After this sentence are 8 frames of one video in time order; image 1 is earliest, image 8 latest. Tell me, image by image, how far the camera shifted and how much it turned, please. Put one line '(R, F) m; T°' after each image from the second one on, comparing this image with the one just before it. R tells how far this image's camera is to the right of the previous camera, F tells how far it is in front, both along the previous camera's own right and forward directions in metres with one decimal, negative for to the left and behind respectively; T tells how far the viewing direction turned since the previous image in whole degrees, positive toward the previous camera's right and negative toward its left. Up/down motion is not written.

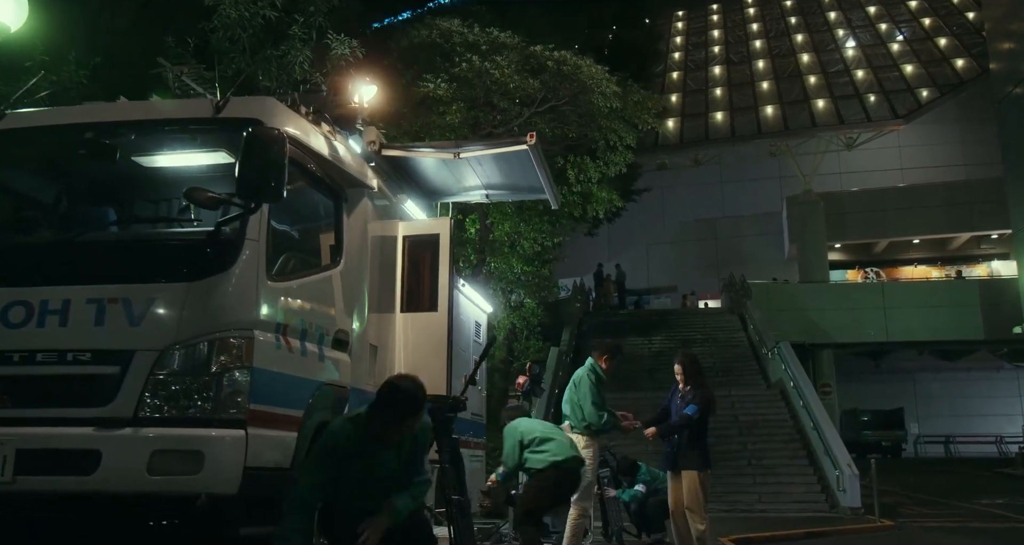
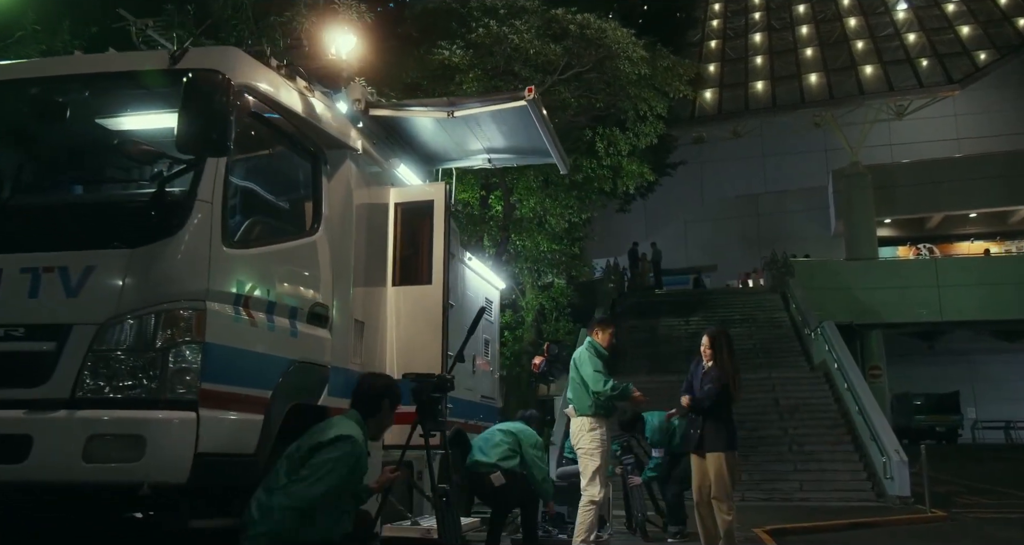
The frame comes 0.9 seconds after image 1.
(+0.4, +0.6) m; -3°
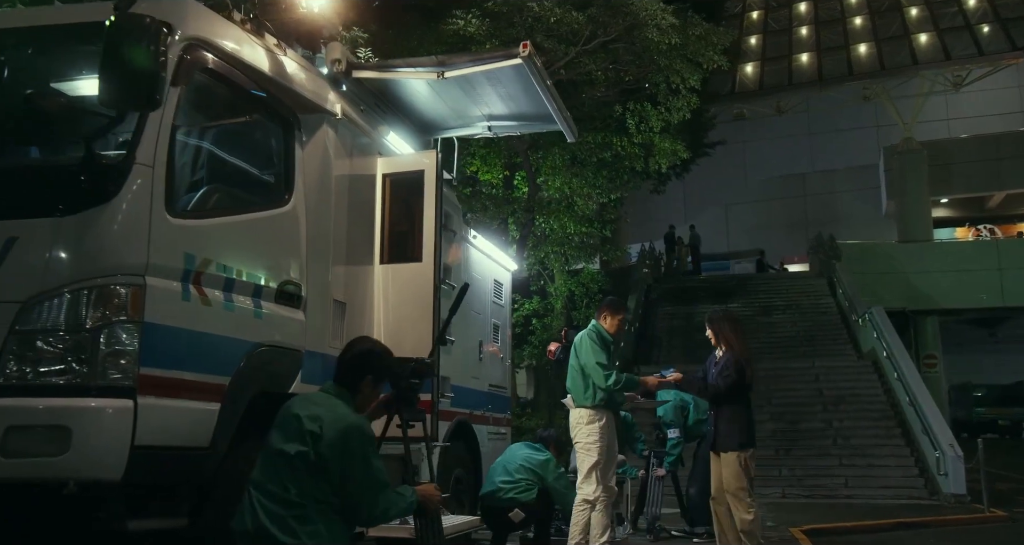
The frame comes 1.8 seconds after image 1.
(+0.4, +0.7) m; -3°
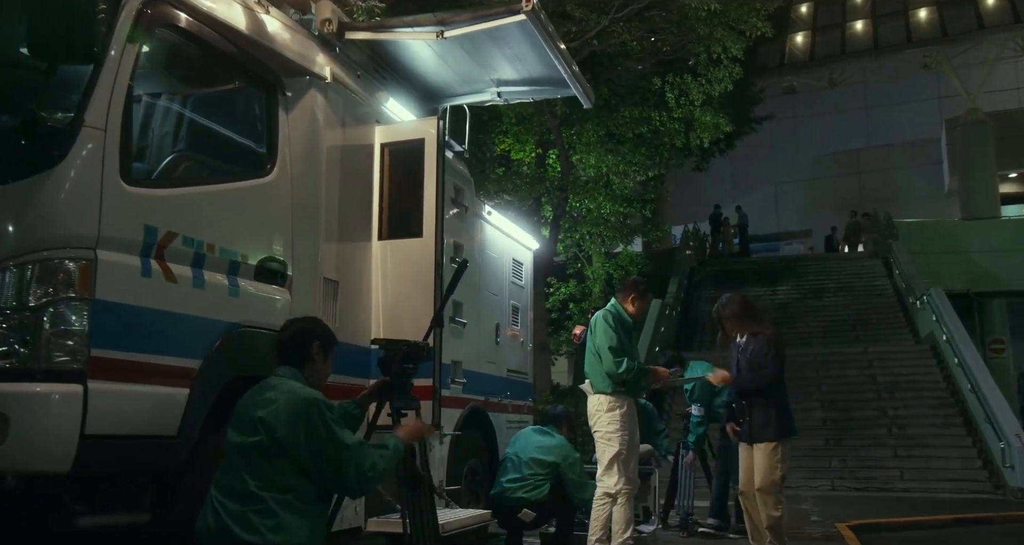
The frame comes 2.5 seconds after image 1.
(+0.3, +0.5) m; -4°
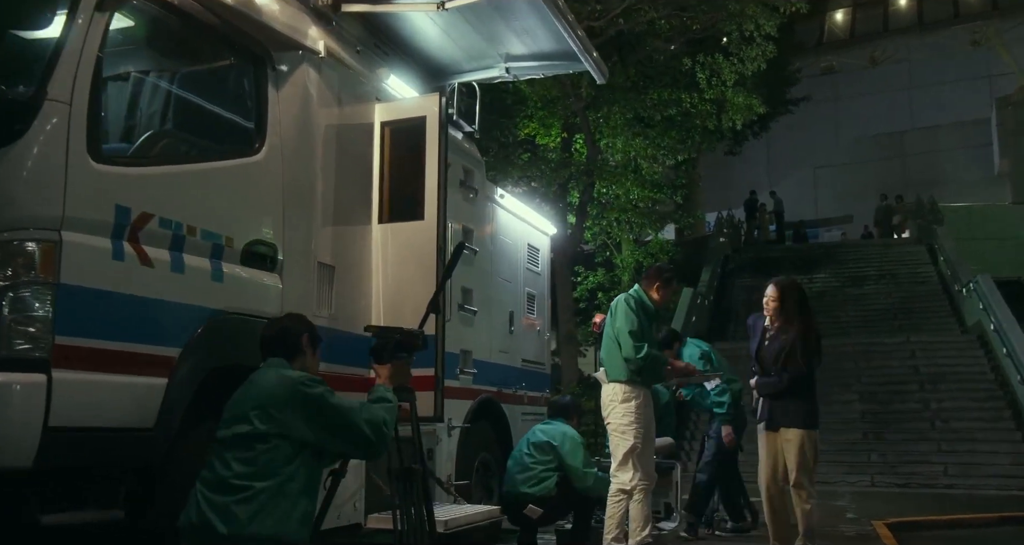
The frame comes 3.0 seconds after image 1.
(+0.2, +0.3) m; -3°
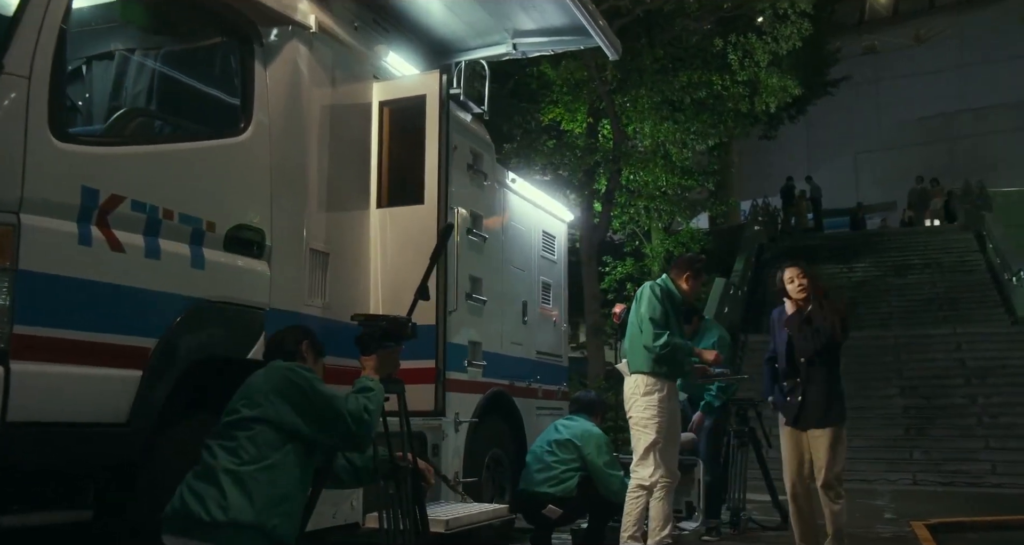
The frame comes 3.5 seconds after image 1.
(+0.2, +0.3) m; -3°
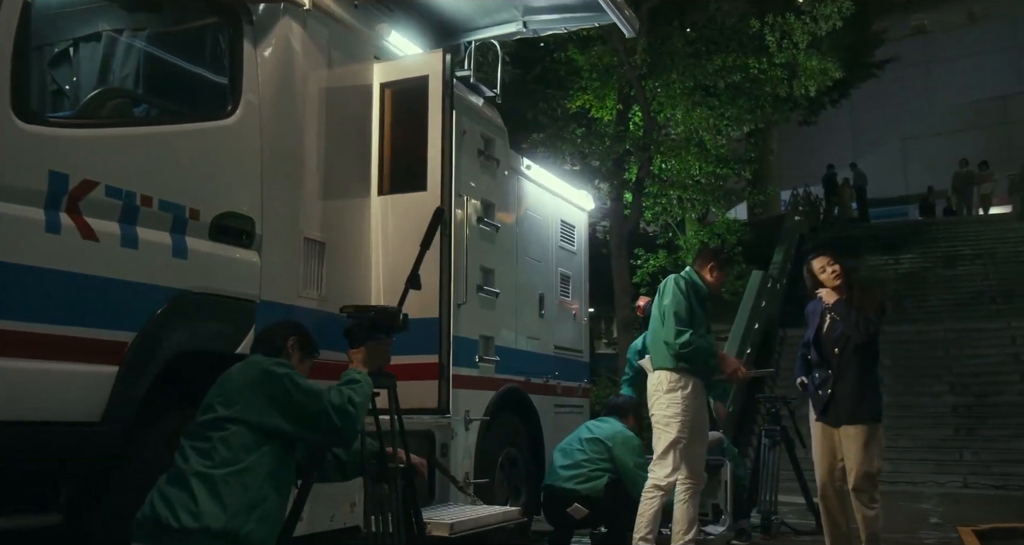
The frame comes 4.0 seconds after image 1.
(+0.2, +0.3) m; -3°
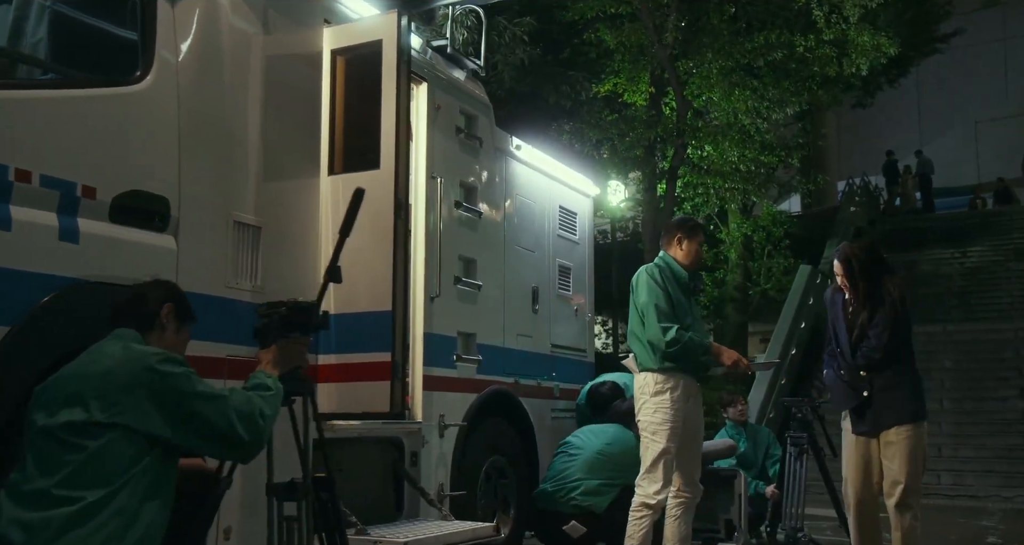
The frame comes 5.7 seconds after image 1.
(+0.6, +0.6) m; -5°
